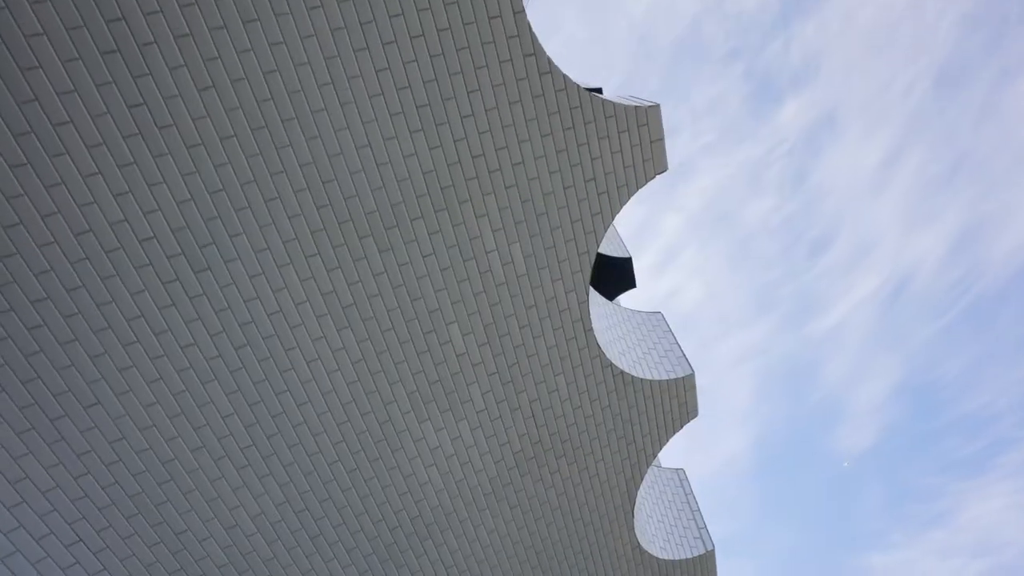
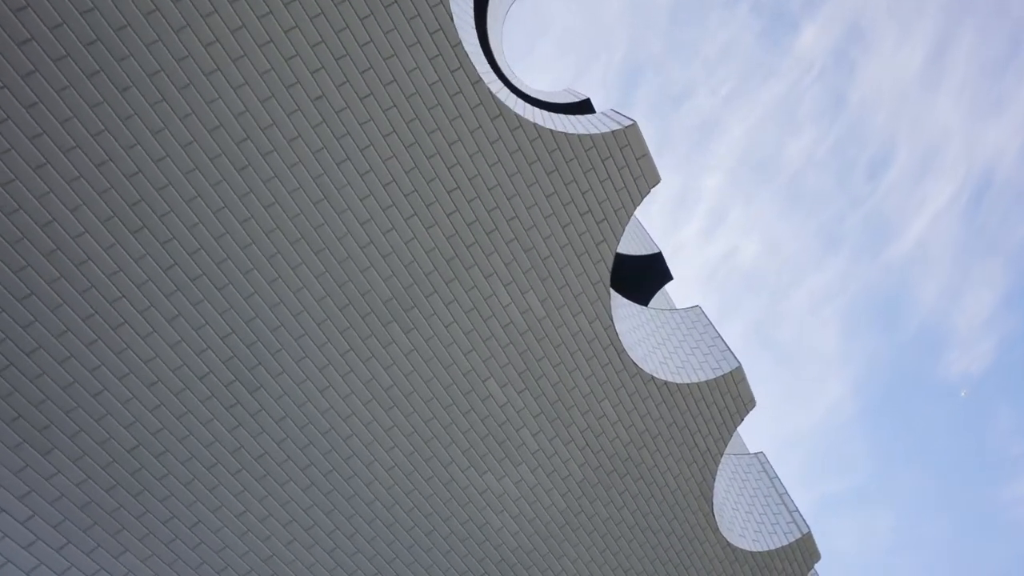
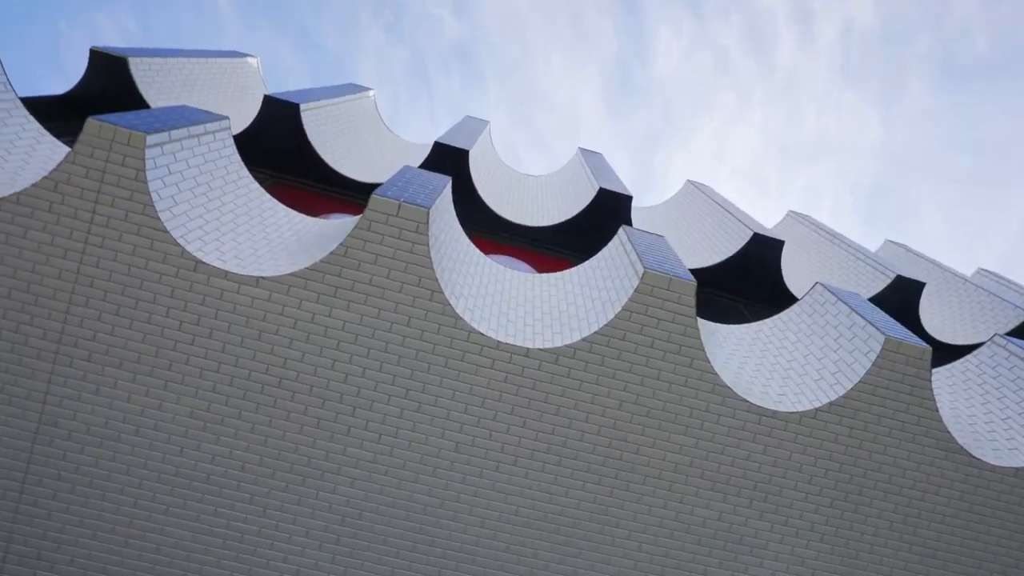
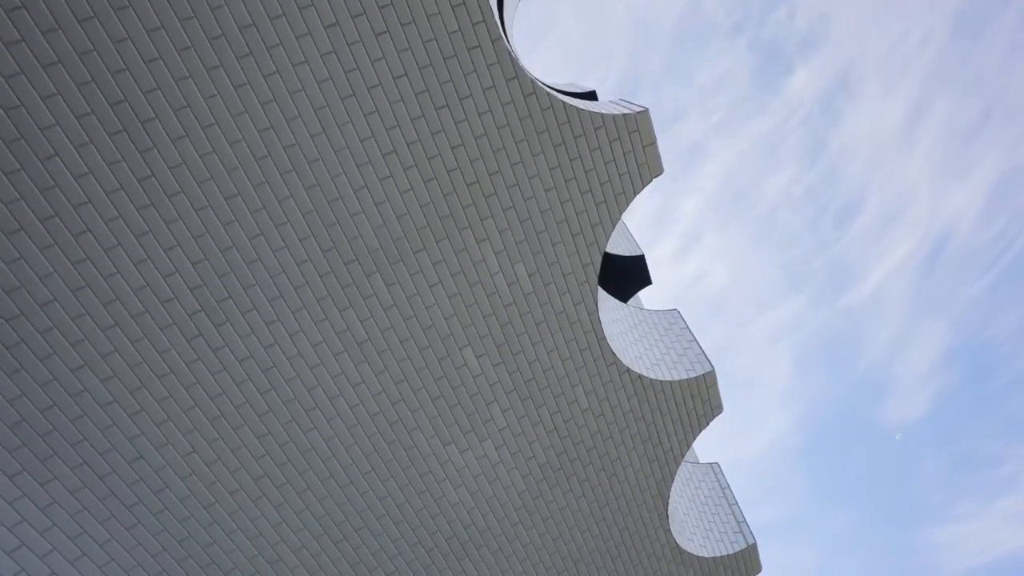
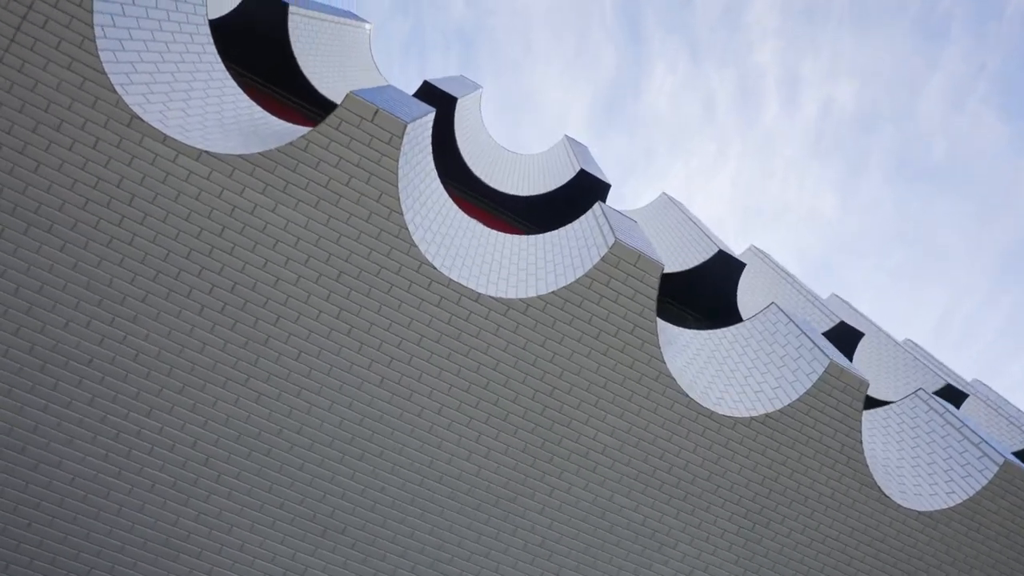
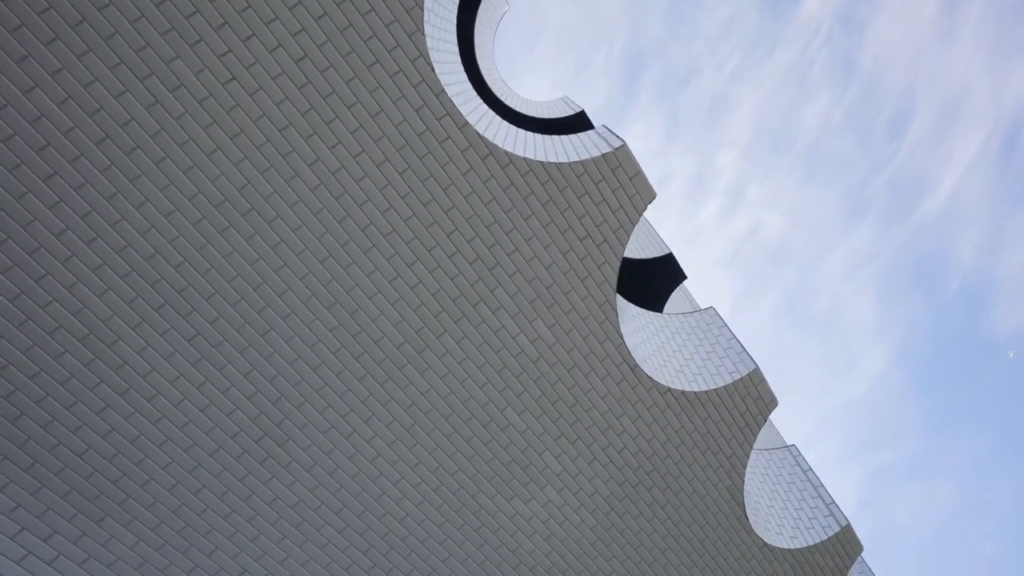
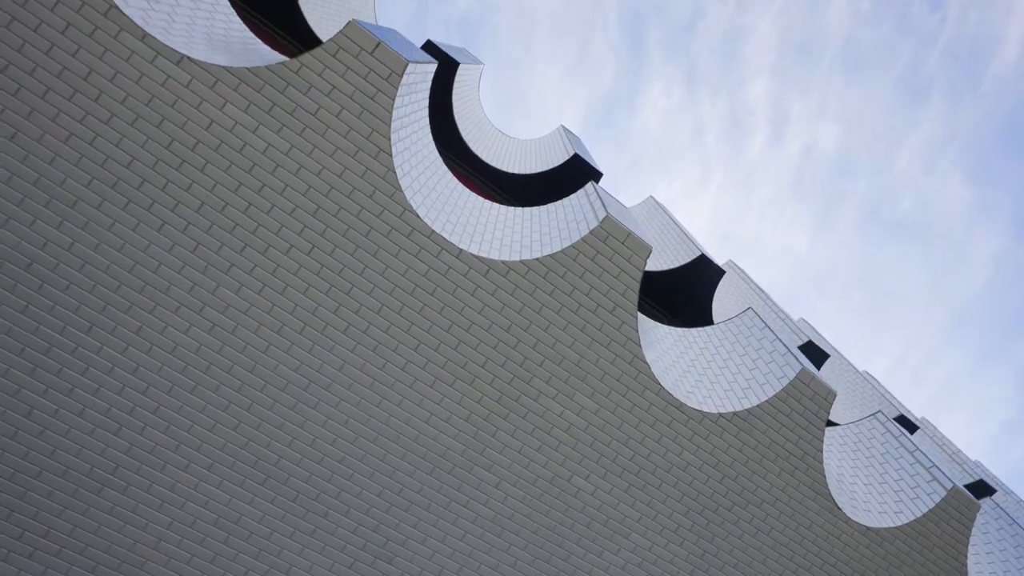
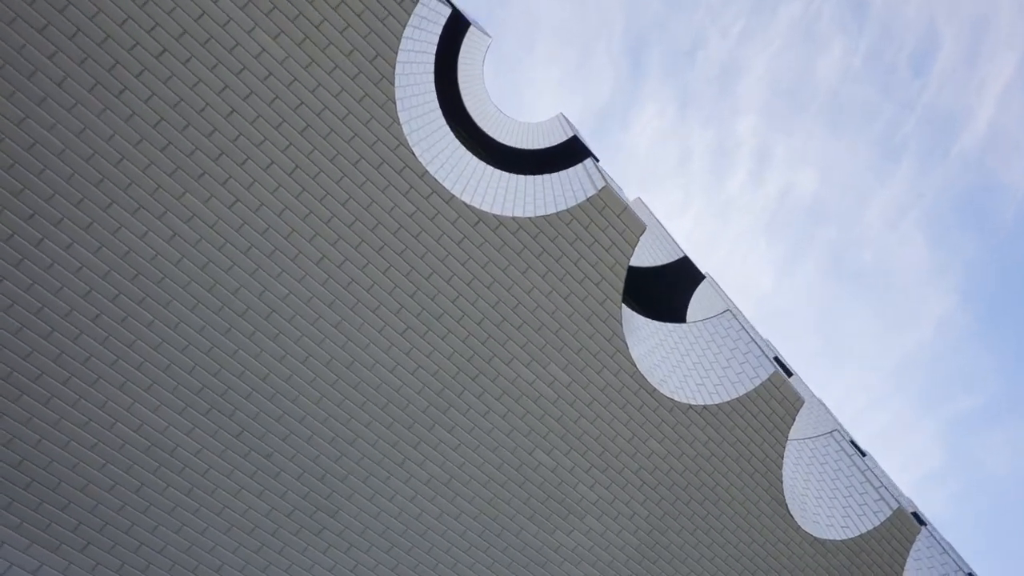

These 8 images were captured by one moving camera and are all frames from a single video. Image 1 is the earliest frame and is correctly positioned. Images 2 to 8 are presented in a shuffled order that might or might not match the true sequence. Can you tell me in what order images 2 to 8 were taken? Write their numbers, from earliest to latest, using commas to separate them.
4, 2, 6, 8, 7, 5, 3
